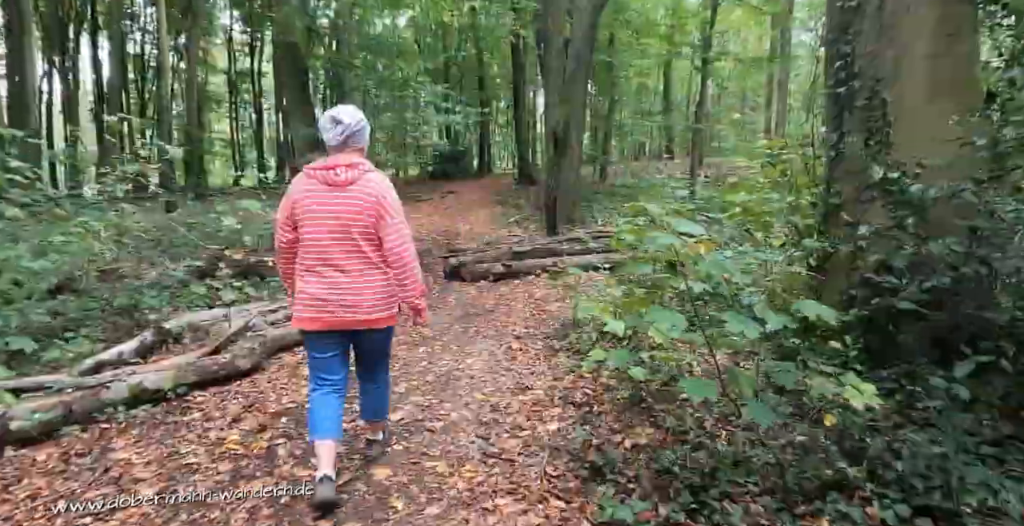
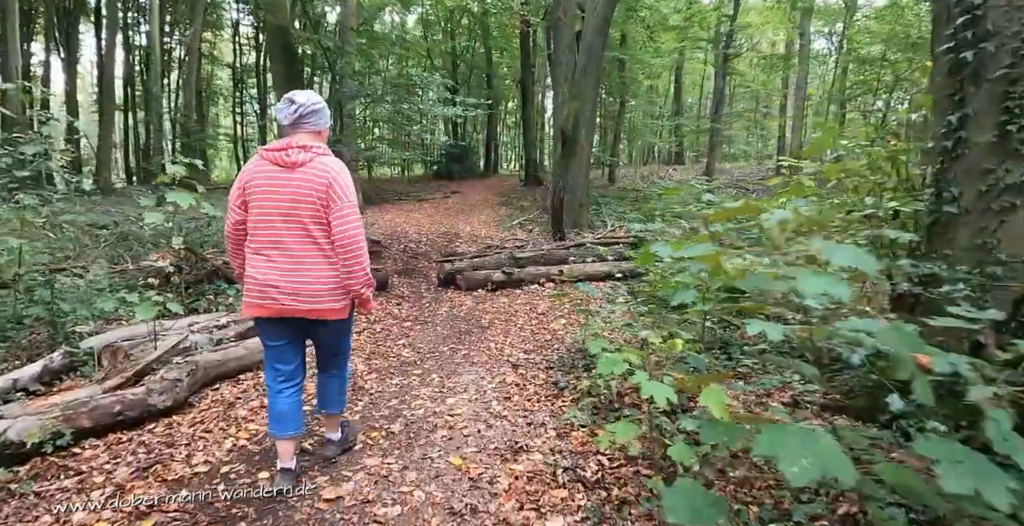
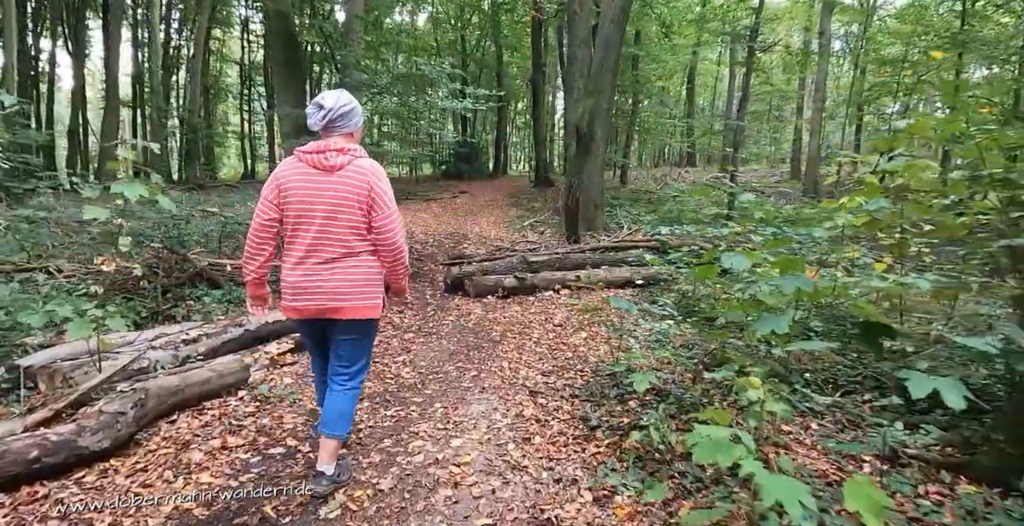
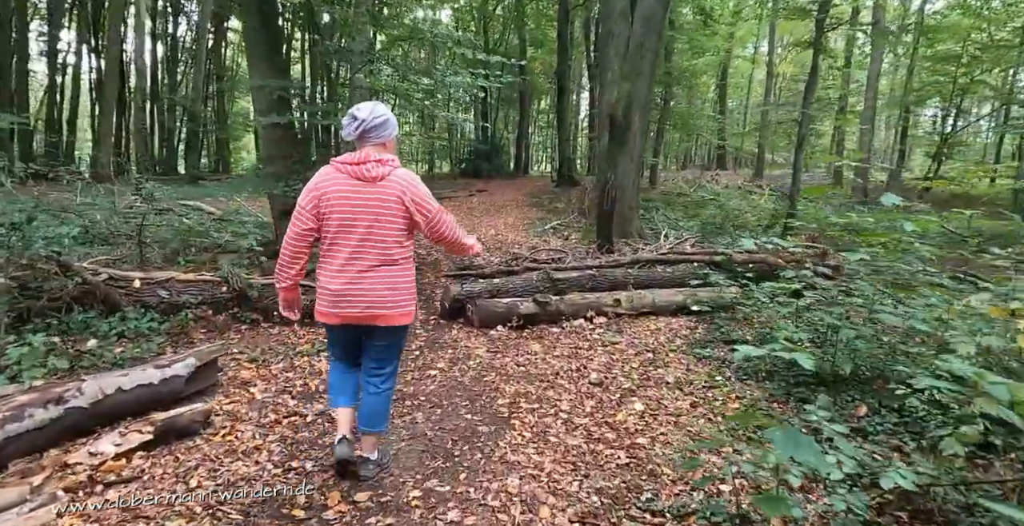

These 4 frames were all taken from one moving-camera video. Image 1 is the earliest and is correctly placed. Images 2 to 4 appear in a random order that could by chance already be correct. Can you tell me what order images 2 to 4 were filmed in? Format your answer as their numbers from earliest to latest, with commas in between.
2, 3, 4
